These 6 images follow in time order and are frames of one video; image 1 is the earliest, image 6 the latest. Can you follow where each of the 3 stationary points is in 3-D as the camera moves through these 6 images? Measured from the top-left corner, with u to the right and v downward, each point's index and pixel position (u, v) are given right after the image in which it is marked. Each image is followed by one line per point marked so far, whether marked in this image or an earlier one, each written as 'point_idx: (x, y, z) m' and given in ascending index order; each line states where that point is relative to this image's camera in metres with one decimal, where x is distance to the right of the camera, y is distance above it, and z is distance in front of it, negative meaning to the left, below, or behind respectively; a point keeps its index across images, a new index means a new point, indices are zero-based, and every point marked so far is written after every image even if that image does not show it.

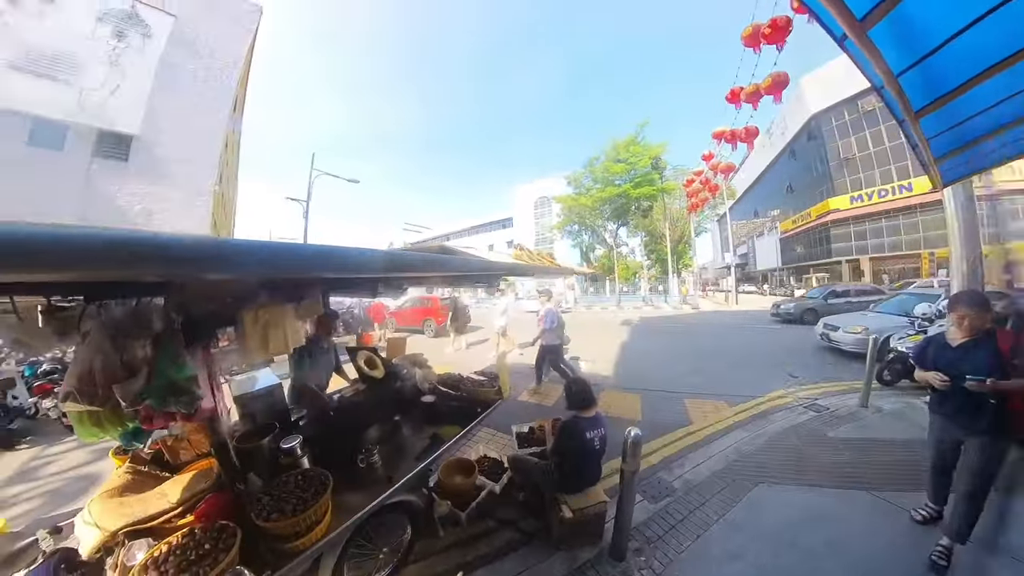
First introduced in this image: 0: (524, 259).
0: (+0.2, +0.4, +4.5) m
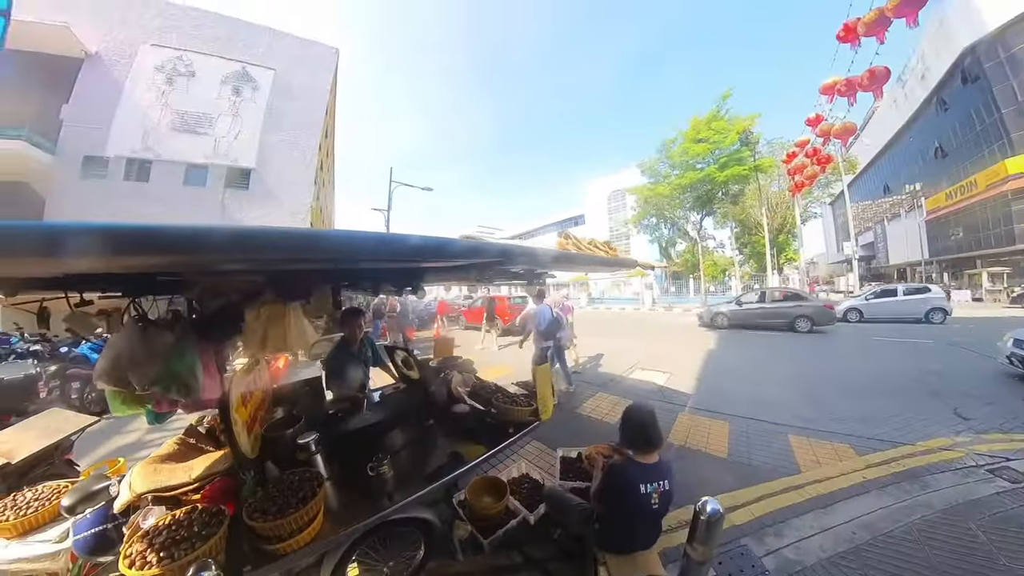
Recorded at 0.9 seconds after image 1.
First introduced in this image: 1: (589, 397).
0: (+0.6, +0.4, +3.9) m
1: (+1.1, -1.5, +5.0) m
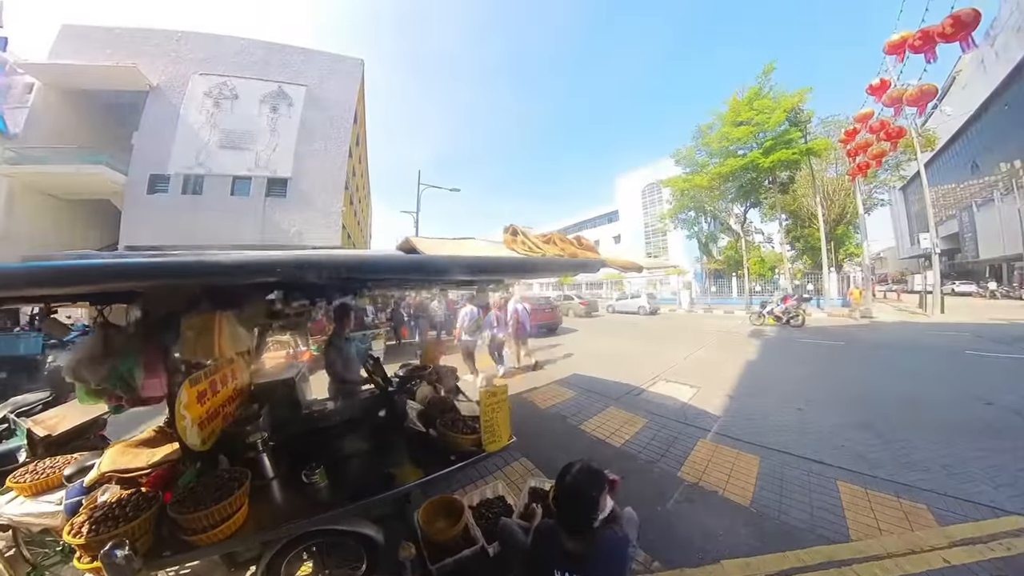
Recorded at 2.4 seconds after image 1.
0: (+0.5, +0.4, +3.3) m
1: (+1.1, -1.5, +4.4) m
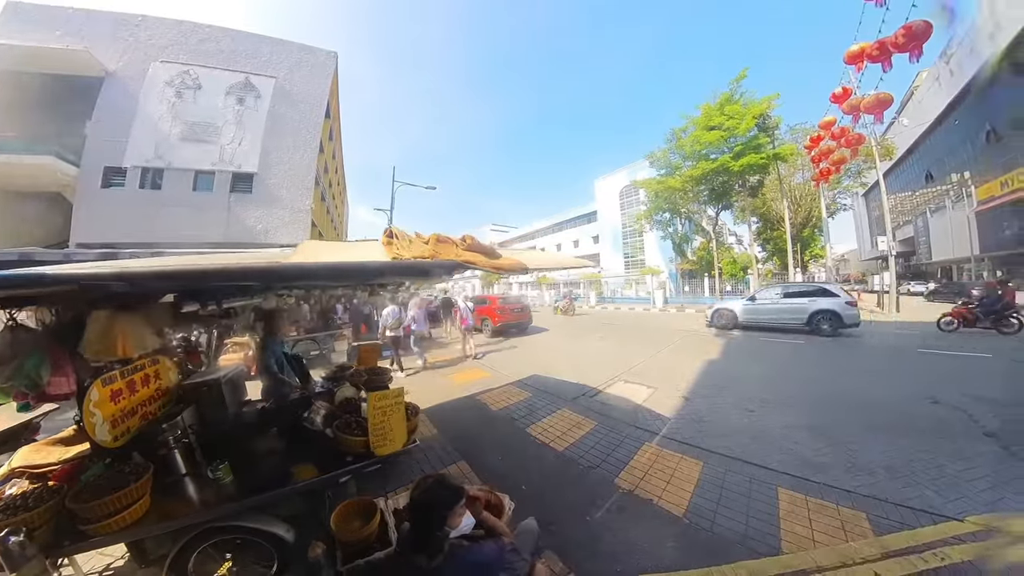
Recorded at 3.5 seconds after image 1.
0: (0.0, +0.4, +3.1) m
1: (+0.5, -1.5, +4.3) m
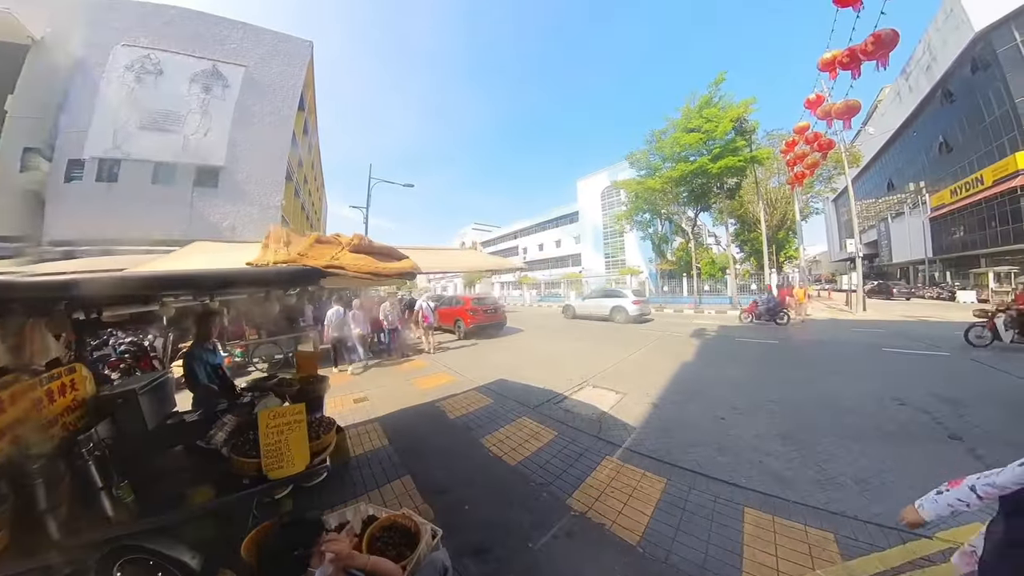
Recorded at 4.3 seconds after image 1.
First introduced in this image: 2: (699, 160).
0: (-0.4, +0.4, +2.8) m
1: (0.0, -1.5, +4.0) m
2: (+7.7, +5.3, +15.0) m
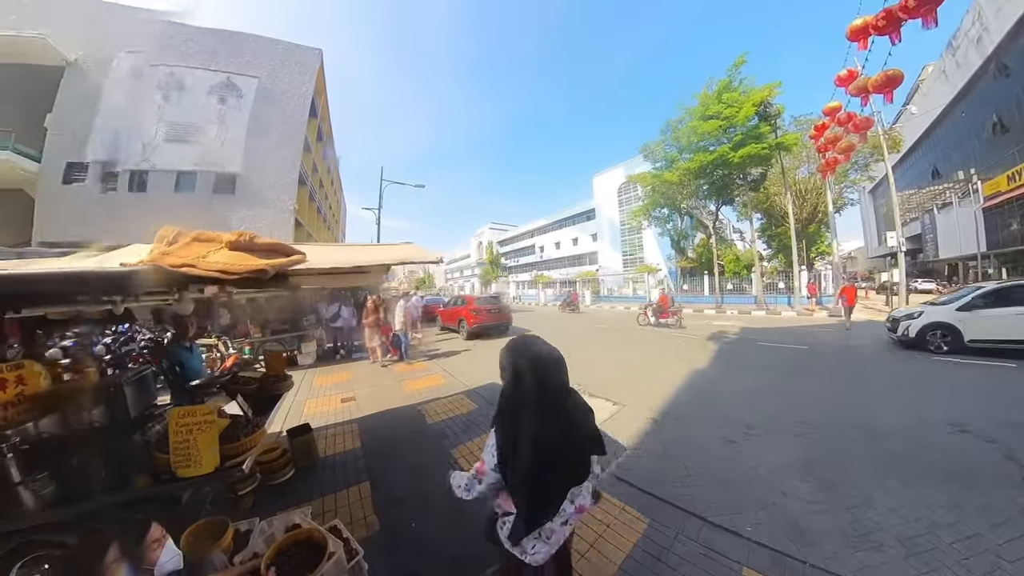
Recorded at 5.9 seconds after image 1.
0: (-0.7, +0.4, +2.5) m
1: (-0.2, -1.5, +3.6) m
2: (+8.1, +5.4, +14.1) m
